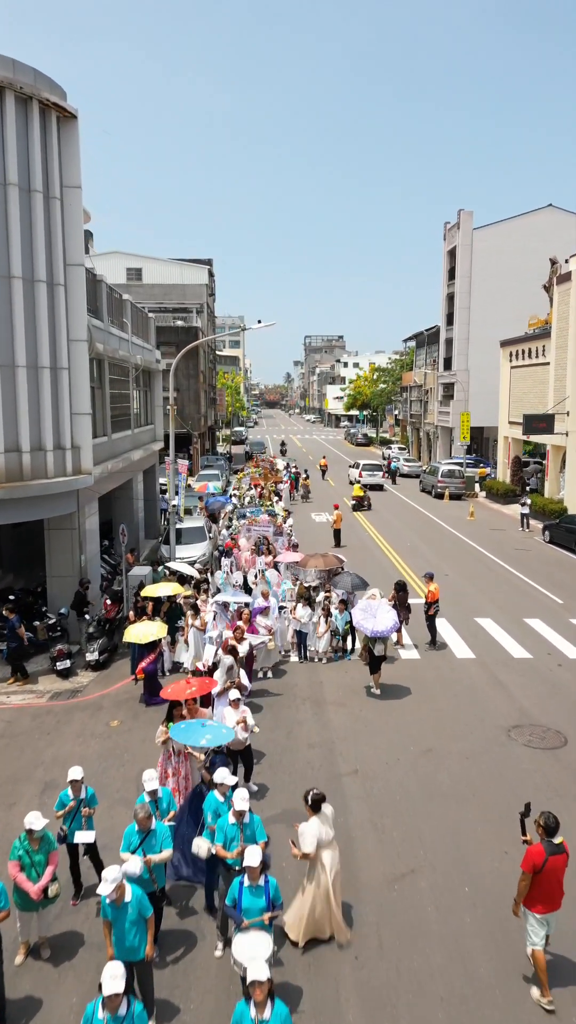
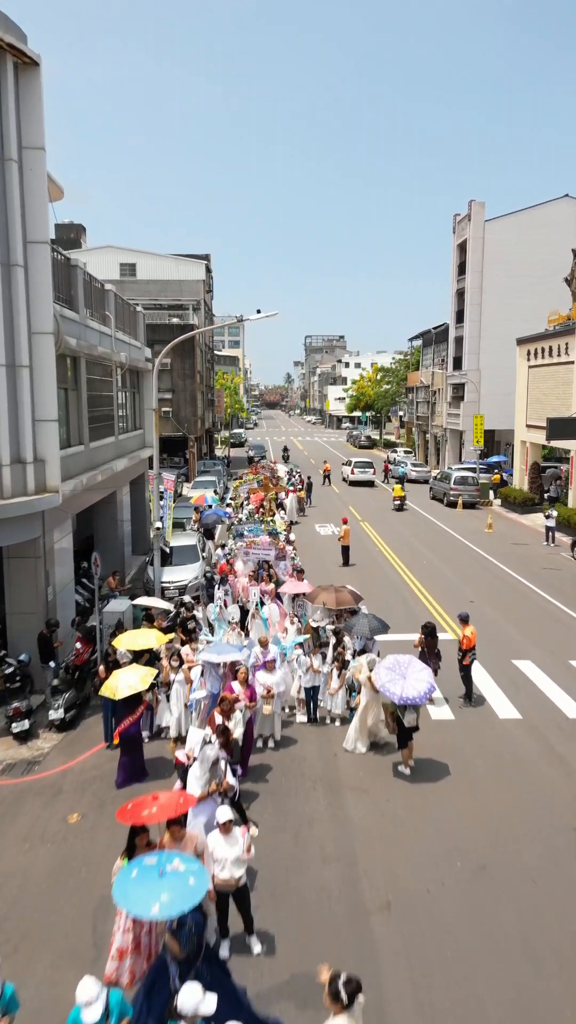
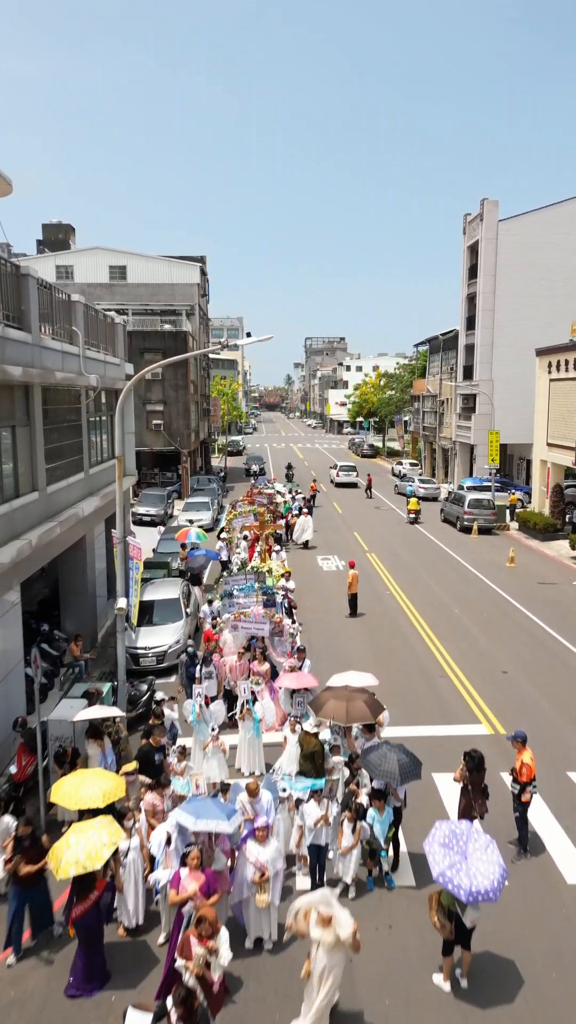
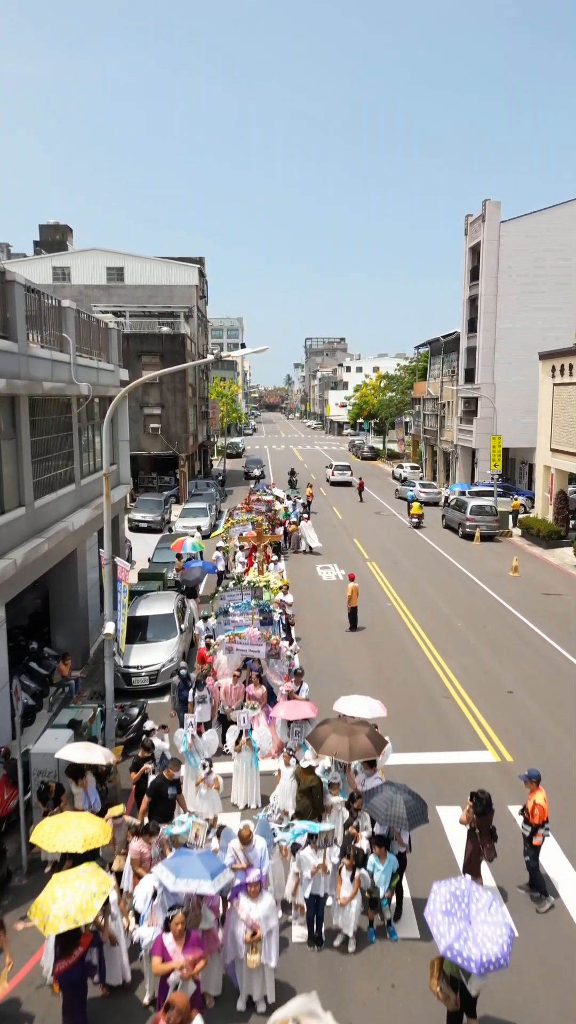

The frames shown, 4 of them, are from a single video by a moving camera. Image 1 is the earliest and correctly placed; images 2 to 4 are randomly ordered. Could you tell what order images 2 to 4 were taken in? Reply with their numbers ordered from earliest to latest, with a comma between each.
2, 3, 4
